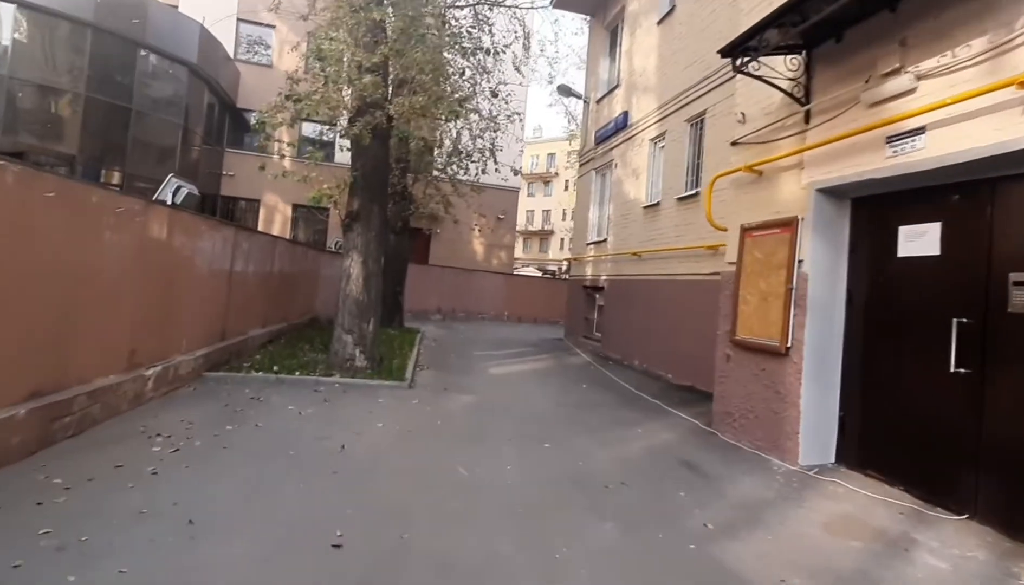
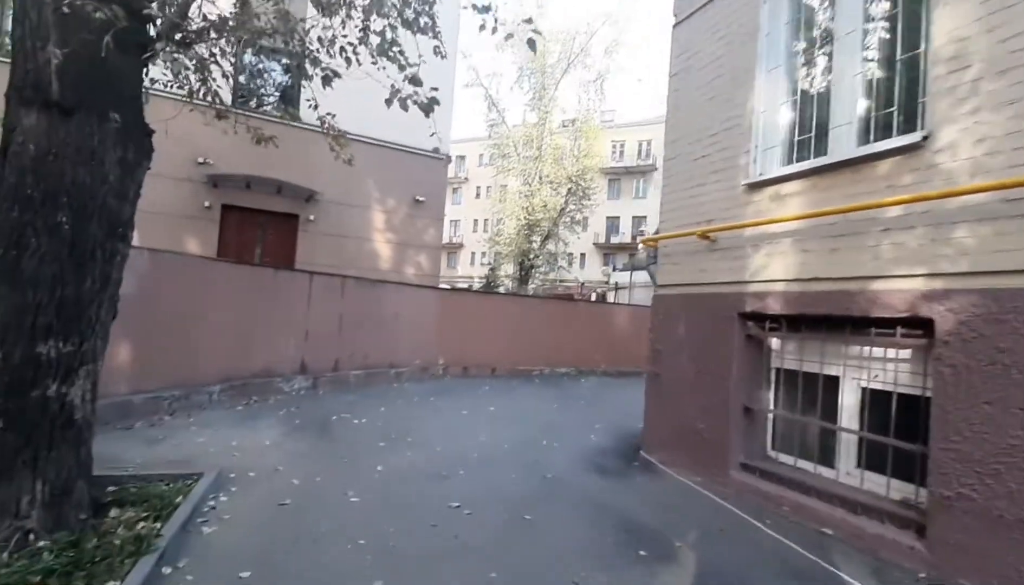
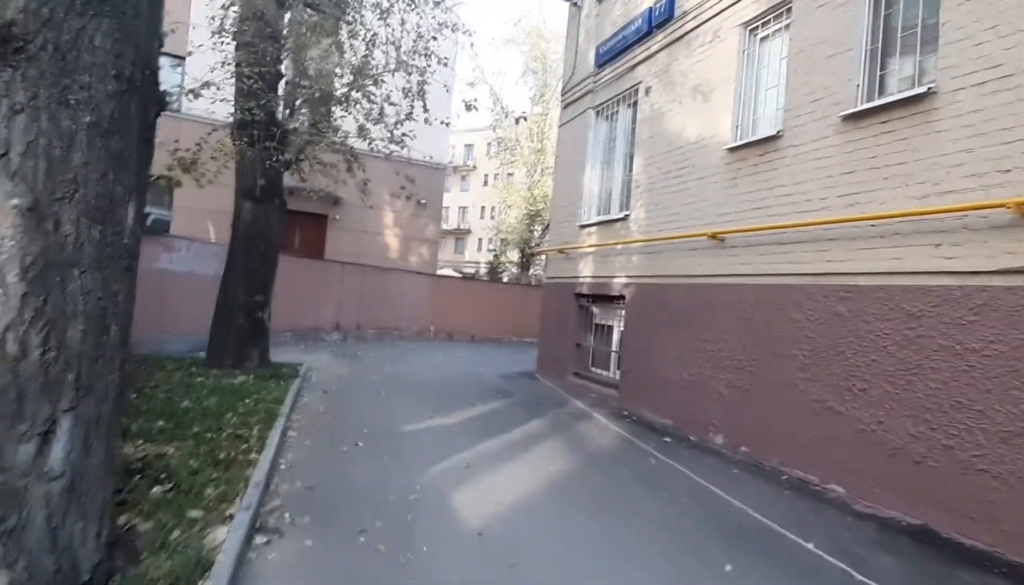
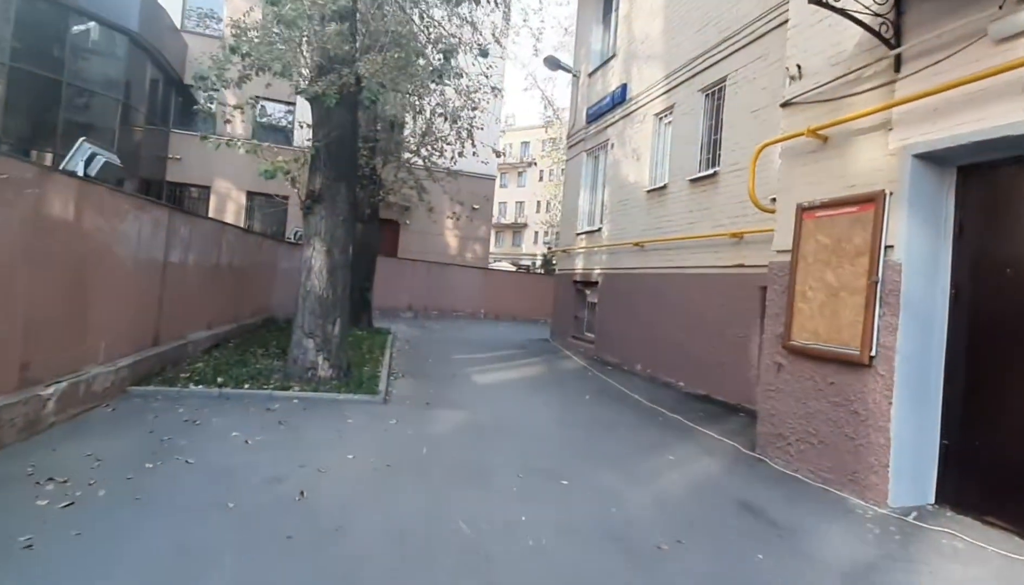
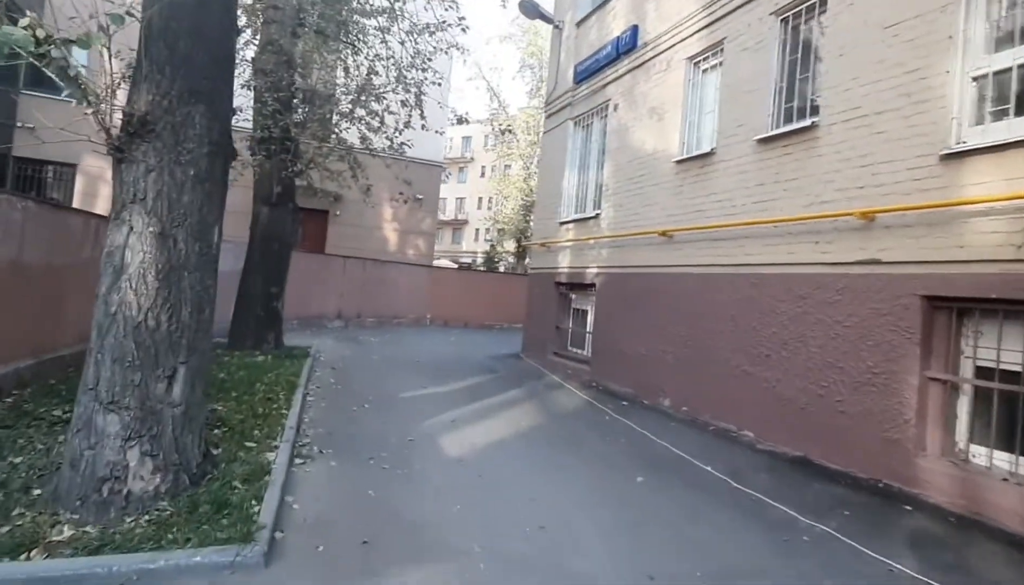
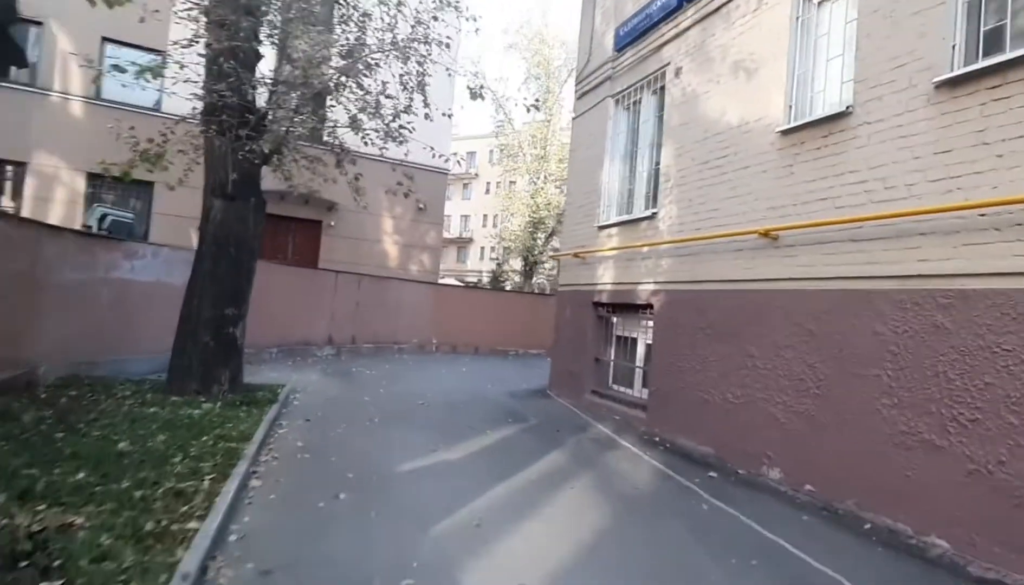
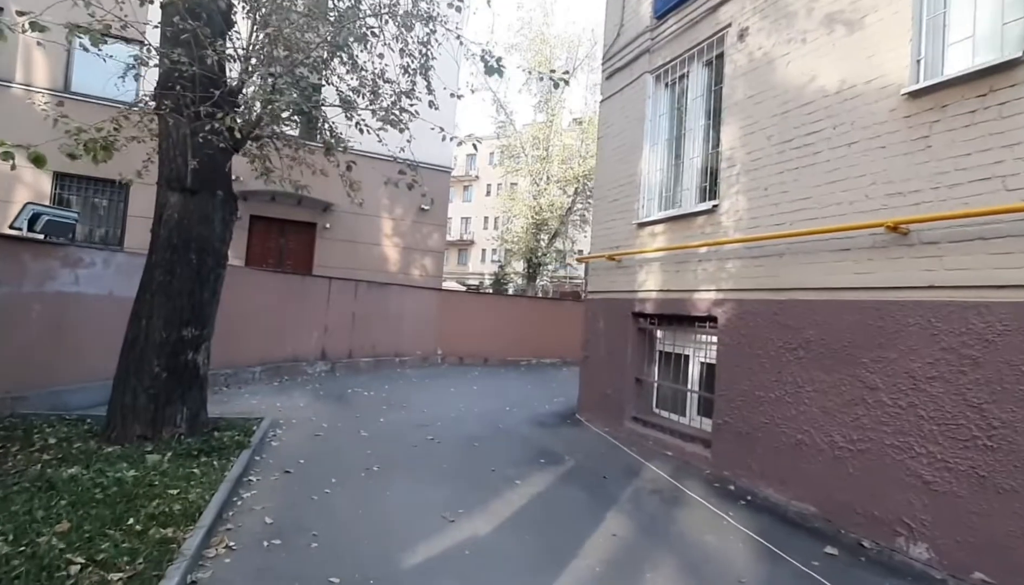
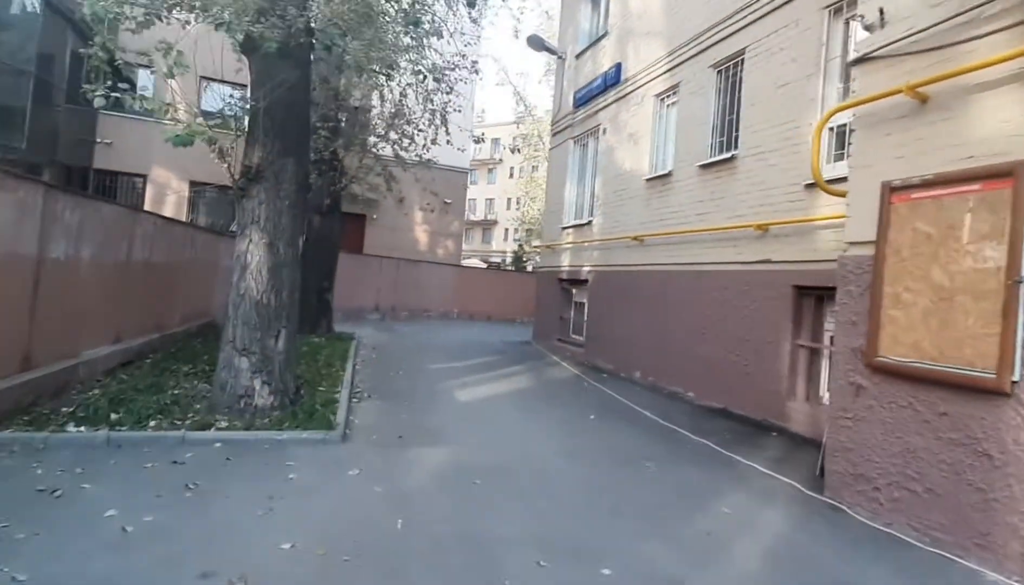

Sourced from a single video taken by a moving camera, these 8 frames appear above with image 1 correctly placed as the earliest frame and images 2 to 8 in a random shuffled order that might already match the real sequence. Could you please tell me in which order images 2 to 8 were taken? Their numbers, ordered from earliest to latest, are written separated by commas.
4, 8, 5, 3, 6, 7, 2
